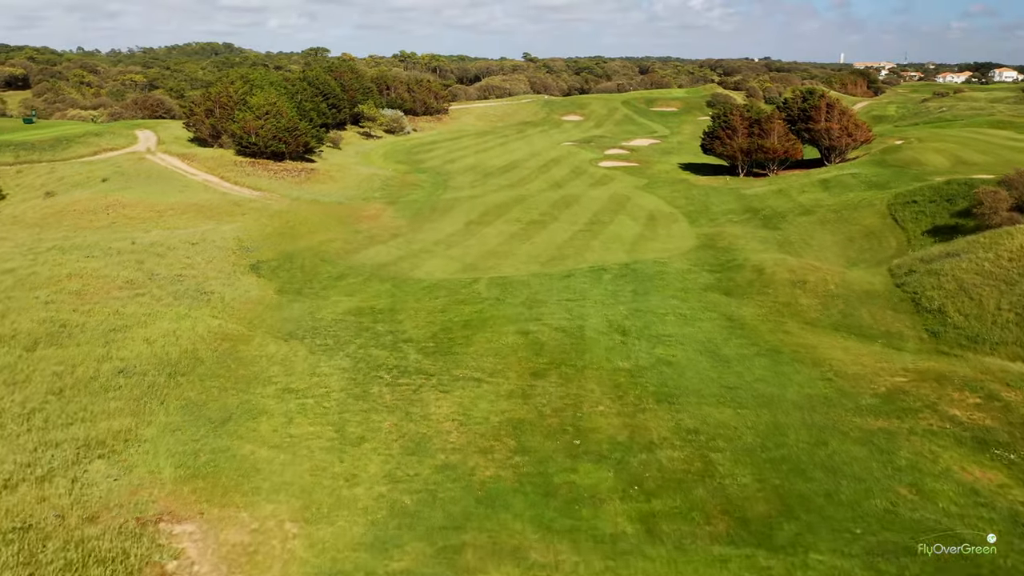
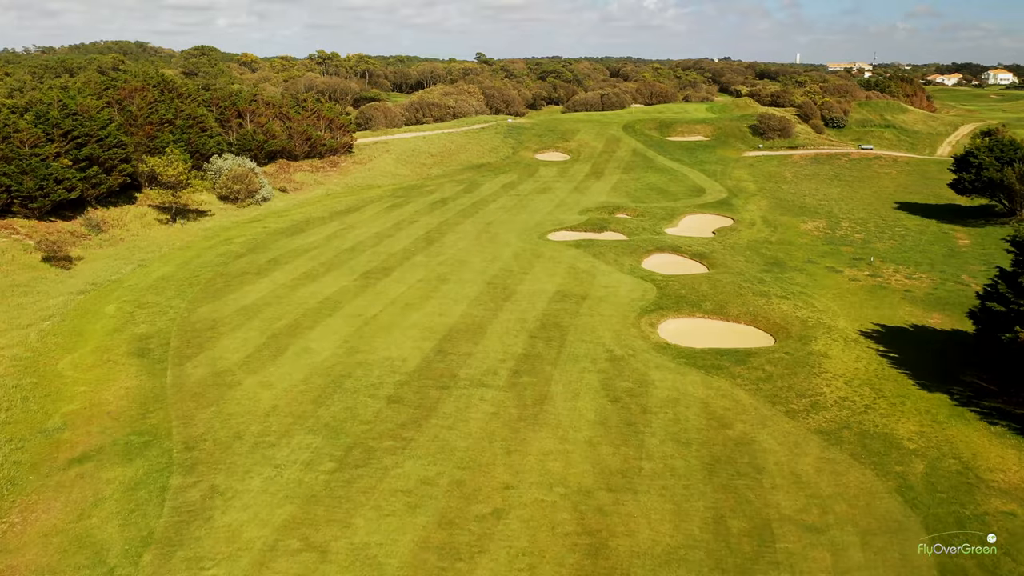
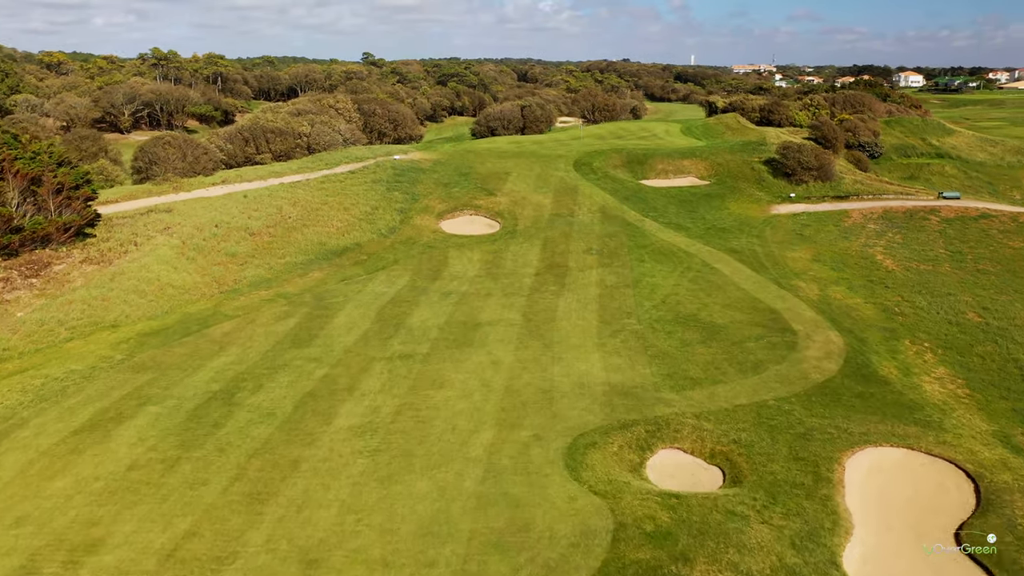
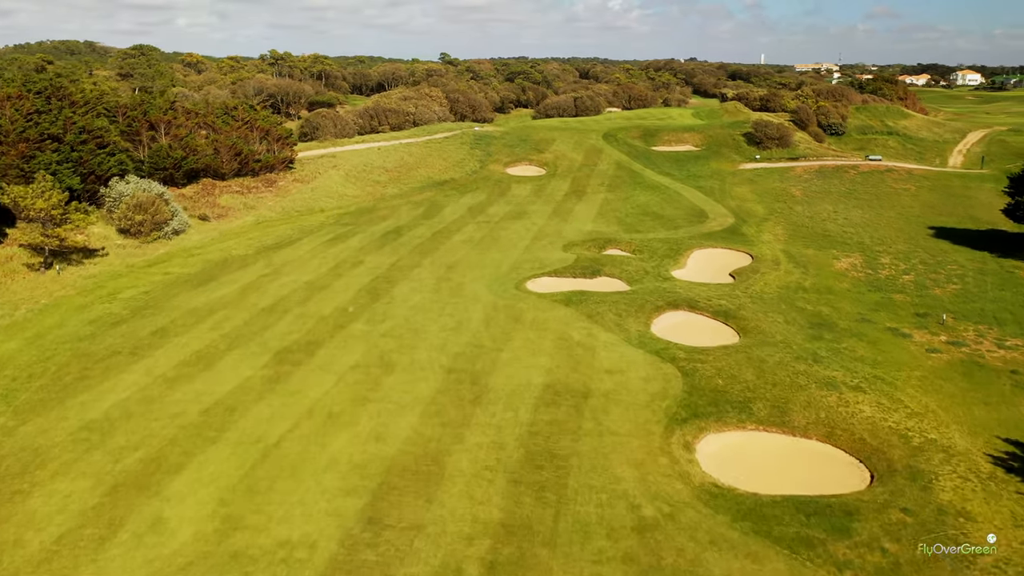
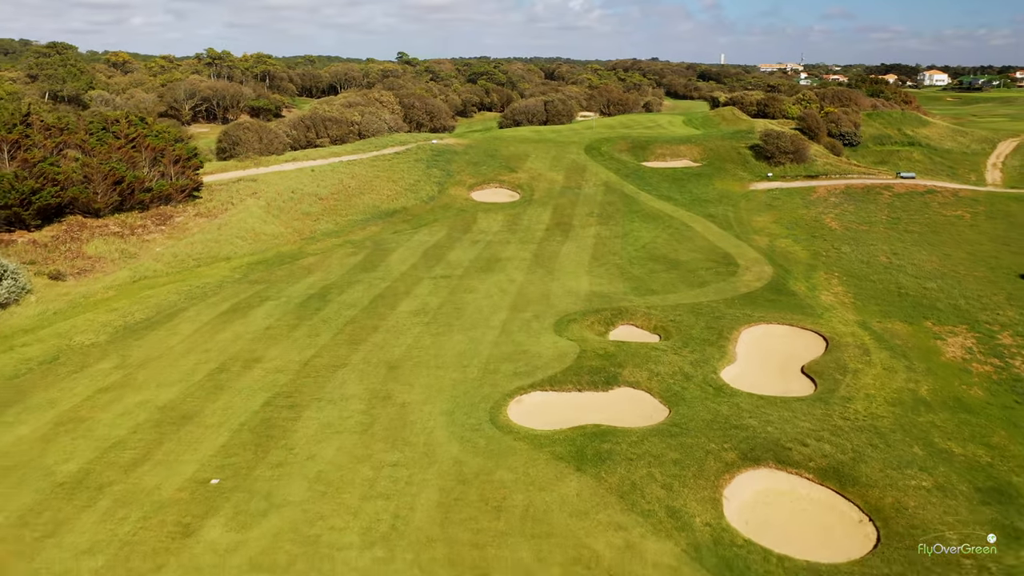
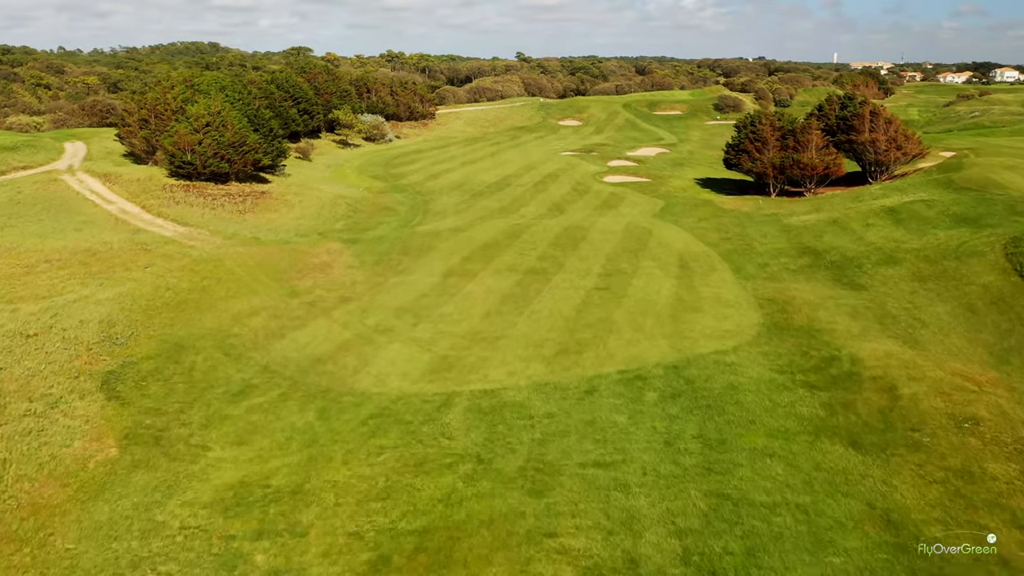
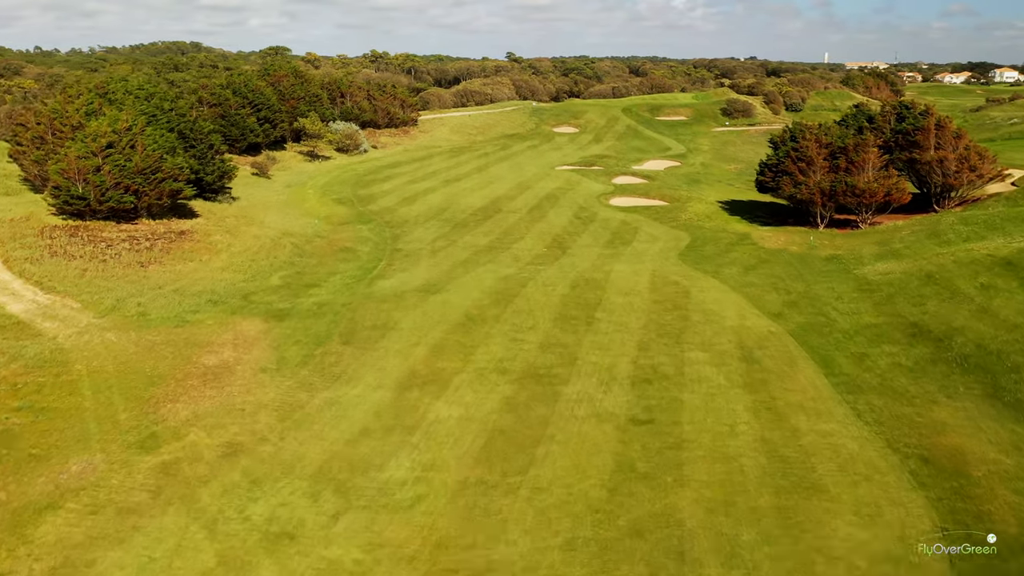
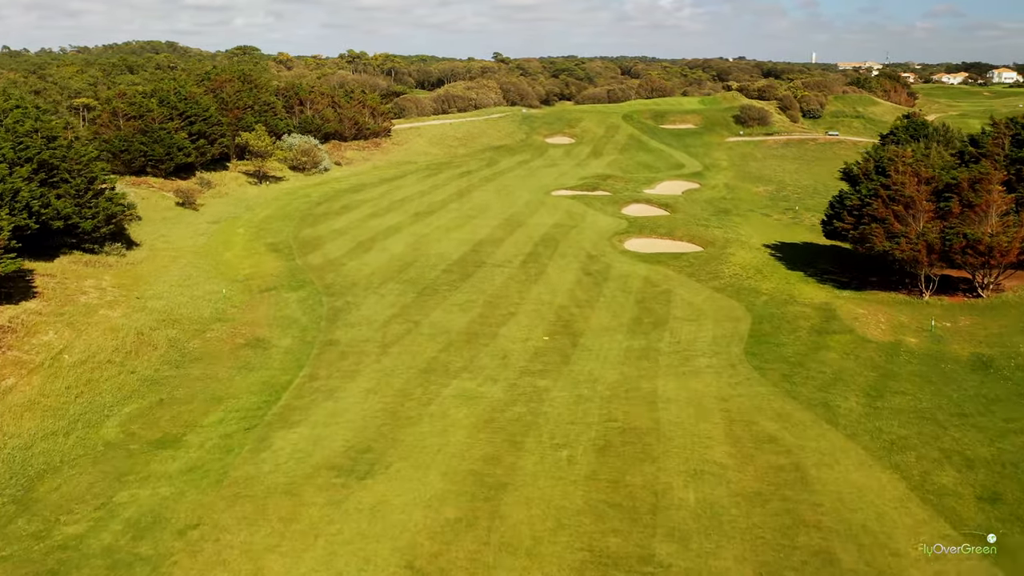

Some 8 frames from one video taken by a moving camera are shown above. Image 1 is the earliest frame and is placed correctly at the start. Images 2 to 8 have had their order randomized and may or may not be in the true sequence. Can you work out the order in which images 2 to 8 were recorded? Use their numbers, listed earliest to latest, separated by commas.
6, 7, 8, 2, 4, 5, 3
